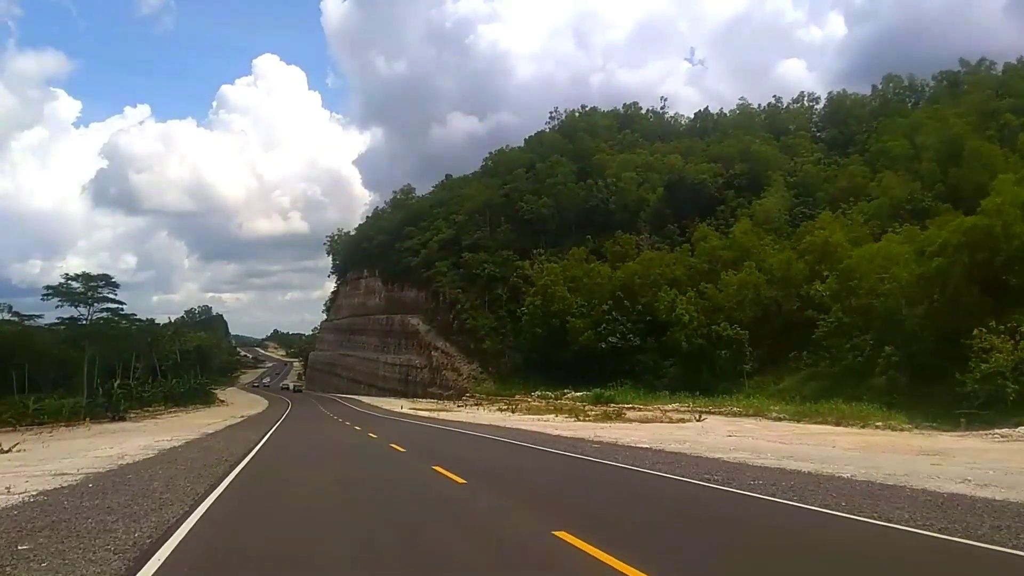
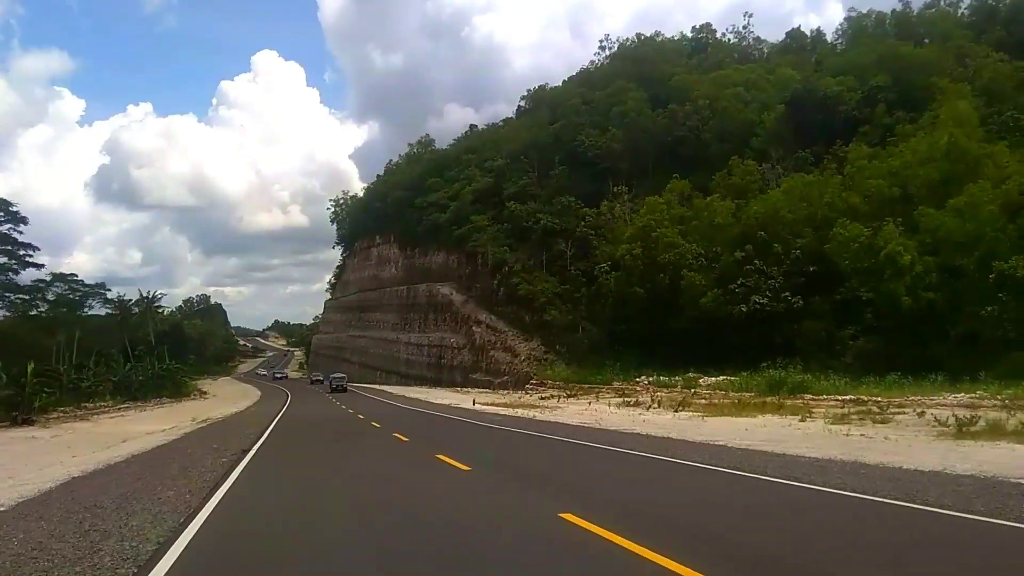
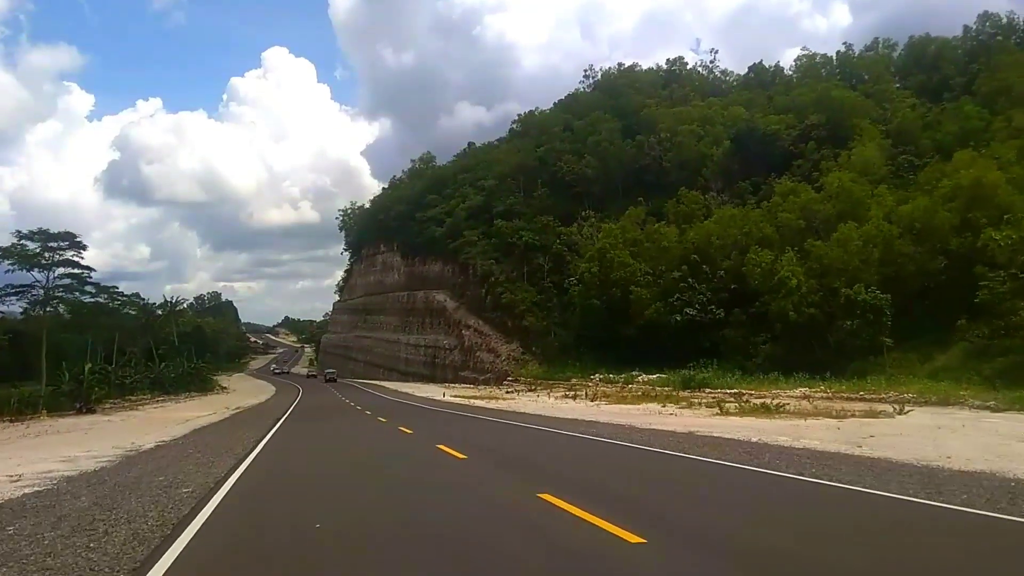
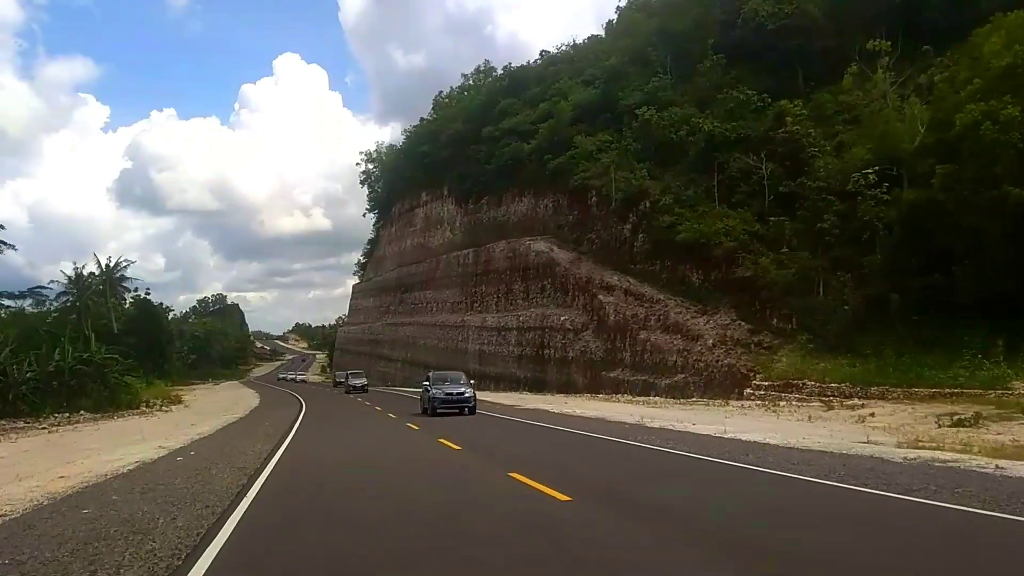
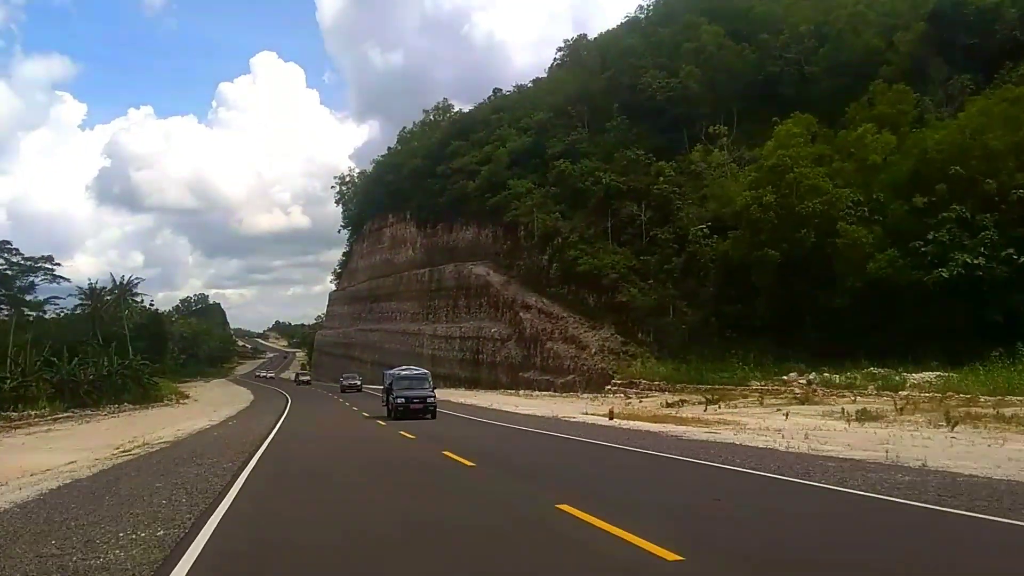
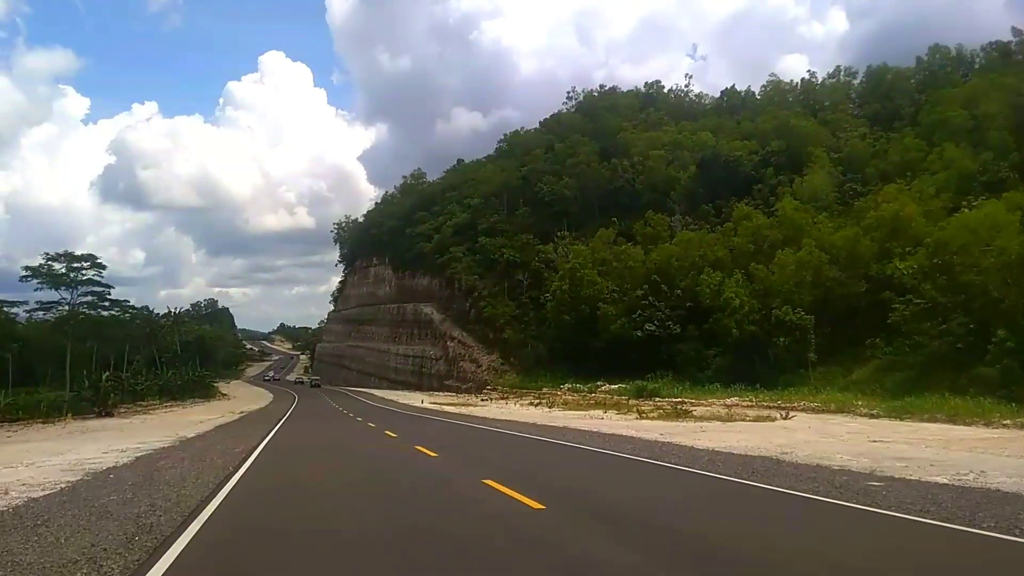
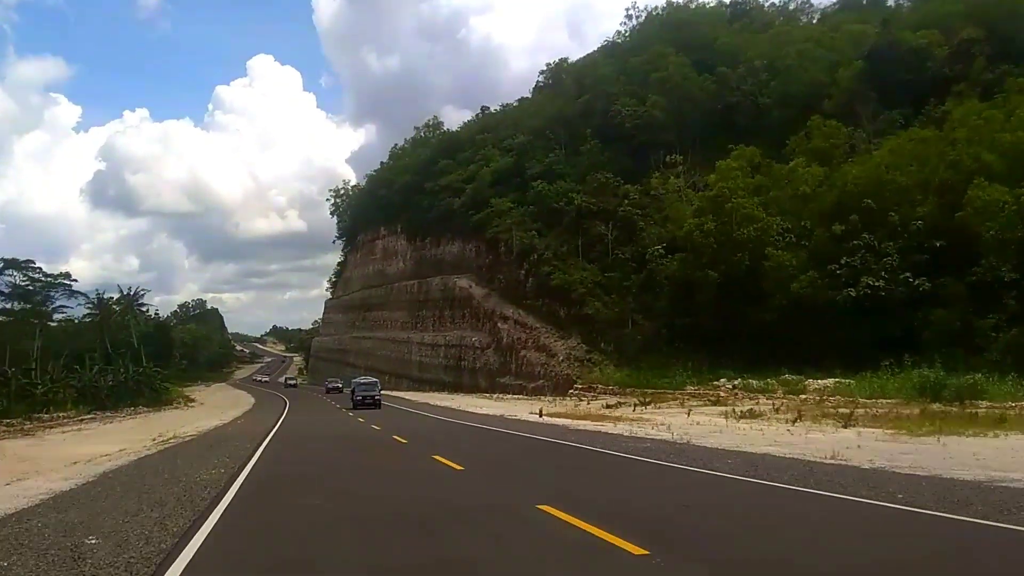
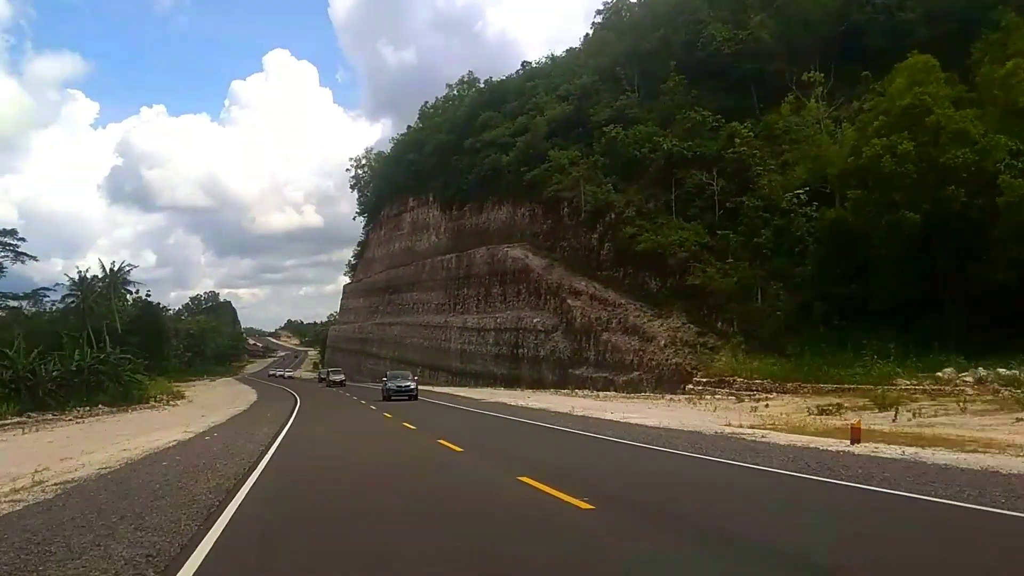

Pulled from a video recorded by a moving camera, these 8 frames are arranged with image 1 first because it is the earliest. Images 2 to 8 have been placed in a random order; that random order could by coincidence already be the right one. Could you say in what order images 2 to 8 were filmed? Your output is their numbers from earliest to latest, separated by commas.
6, 3, 2, 7, 5, 8, 4
